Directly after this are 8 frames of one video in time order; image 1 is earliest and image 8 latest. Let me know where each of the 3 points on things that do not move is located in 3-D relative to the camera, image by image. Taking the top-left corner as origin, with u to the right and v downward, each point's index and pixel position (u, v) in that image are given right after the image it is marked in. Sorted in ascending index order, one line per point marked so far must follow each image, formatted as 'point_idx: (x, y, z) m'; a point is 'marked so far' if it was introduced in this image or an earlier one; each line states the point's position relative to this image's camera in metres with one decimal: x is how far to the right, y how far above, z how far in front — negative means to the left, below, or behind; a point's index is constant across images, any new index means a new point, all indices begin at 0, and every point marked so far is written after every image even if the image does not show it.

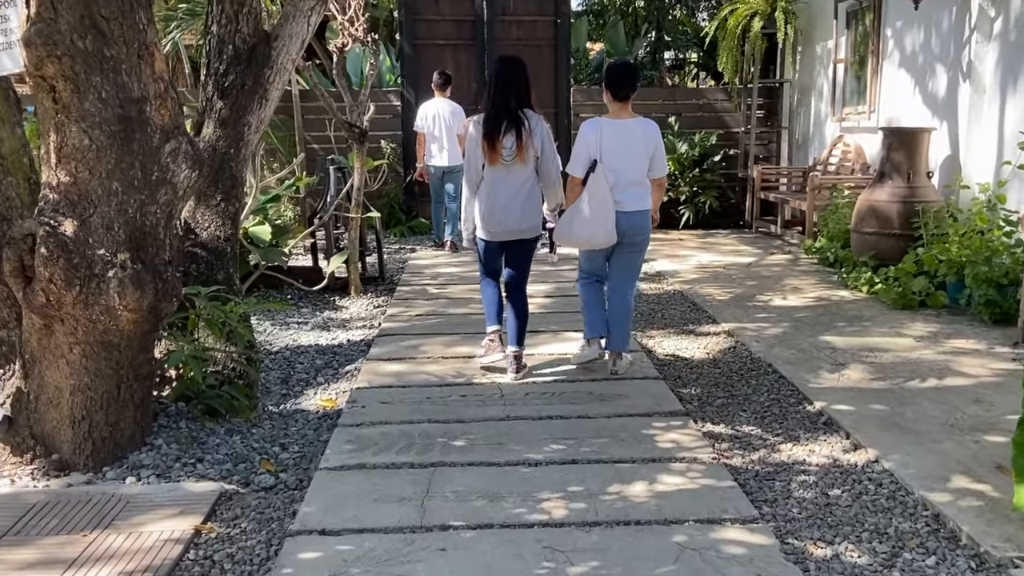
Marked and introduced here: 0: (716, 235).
0: (+2.1, +0.6, +8.4) m
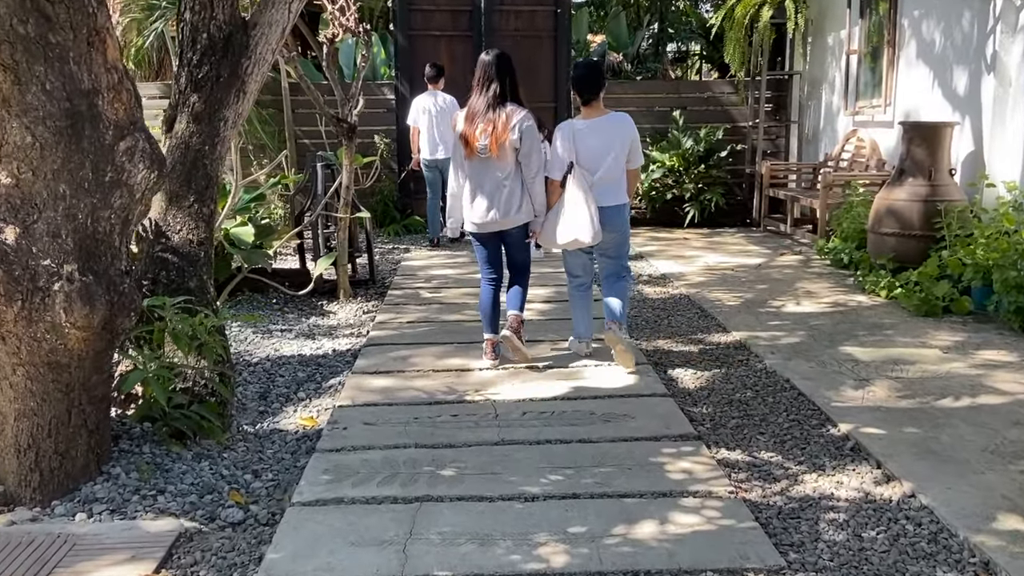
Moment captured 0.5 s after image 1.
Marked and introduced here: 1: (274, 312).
0: (+2.1, +0.6, +8.1) m
1: (-1.6, -0.2, +5.4) m
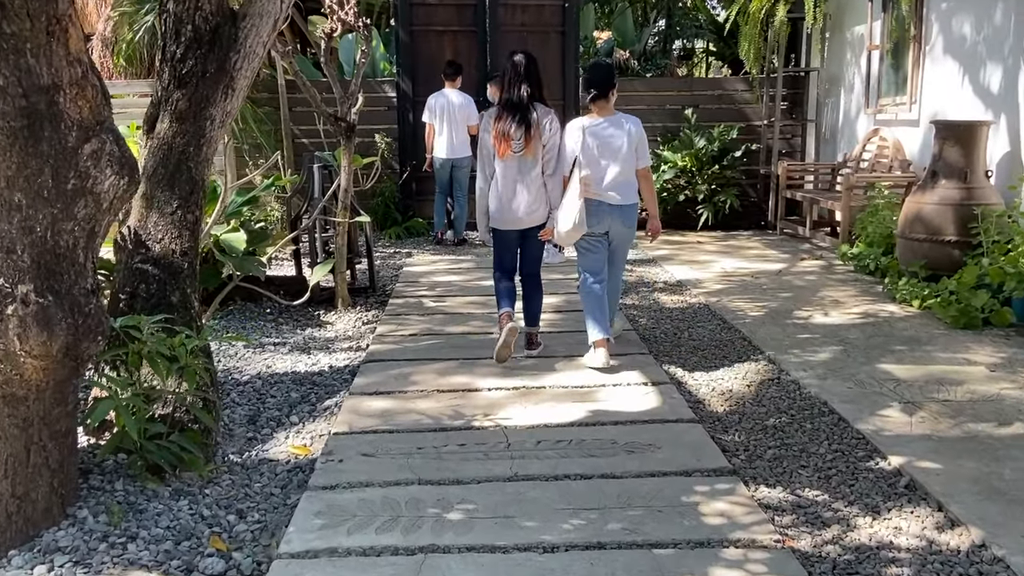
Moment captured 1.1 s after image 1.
0: (+2.2, +0.5, +7.7) m
1: (-1.6, -0.2, +5.1) m
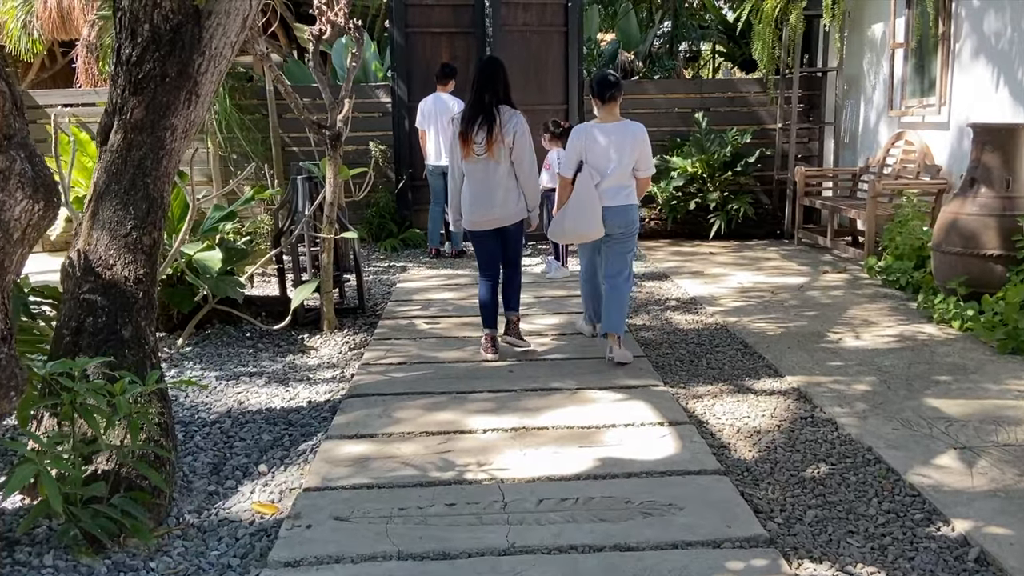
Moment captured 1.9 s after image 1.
0: (+2.2, +0.4, +7.3) m
1: (-1.6, -0.4, +4.7) m
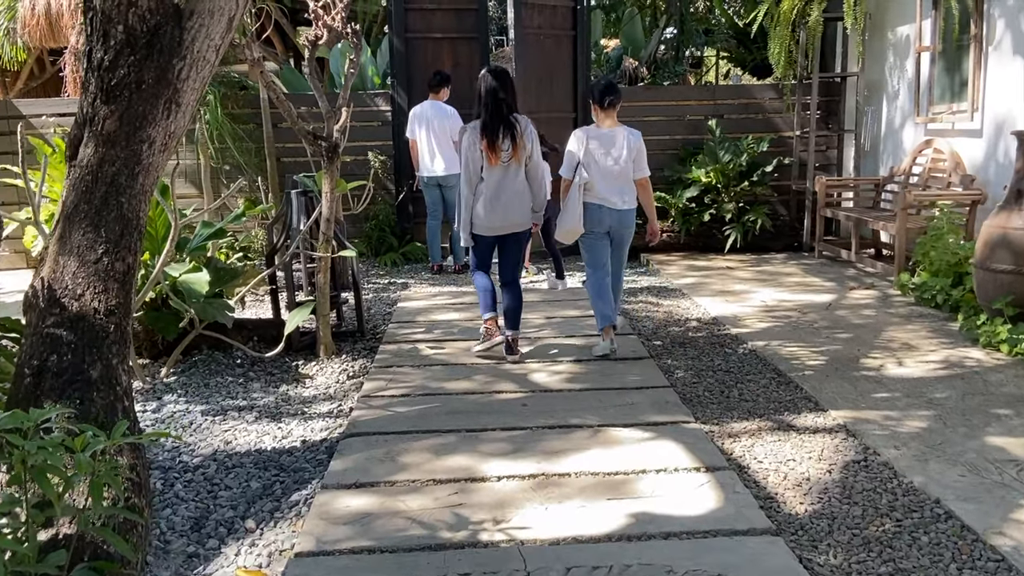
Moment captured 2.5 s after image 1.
0: (+2.3, +0.2, +7.0) m
1: (-1.5, -0.5, +4.3) m
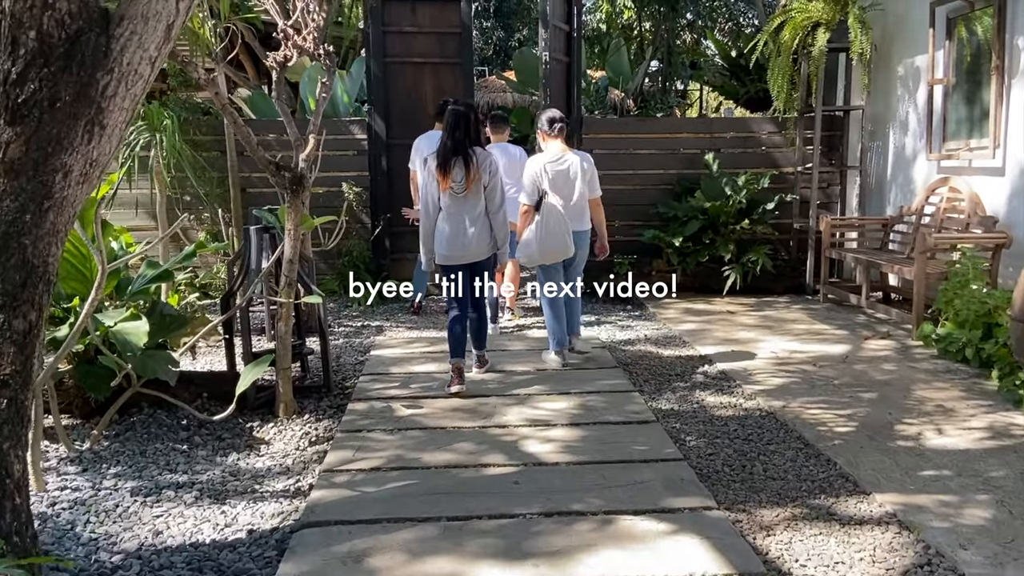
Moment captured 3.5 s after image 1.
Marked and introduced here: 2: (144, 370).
0: (+2.1, -0.1, +6.5) m
1: (-1.6, -0.7, +3.7) m
2: (-1.7, -0.4, +3.7) m
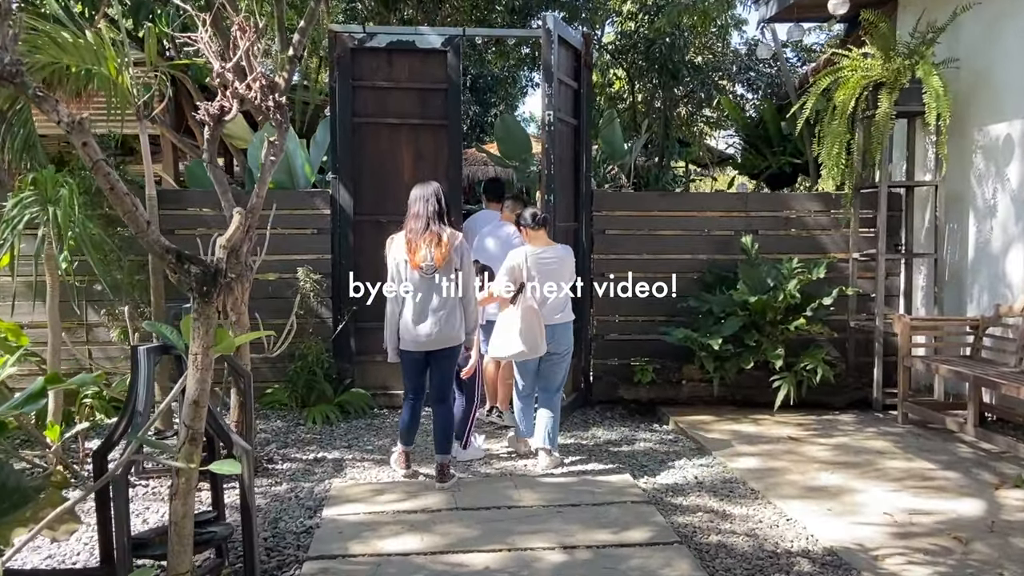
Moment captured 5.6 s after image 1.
0: (+2.1, -0.9, +5.1) m
1: (-1.5, -1.2, +2.2) m
2: (-1.6, -0.9, +2.2) m
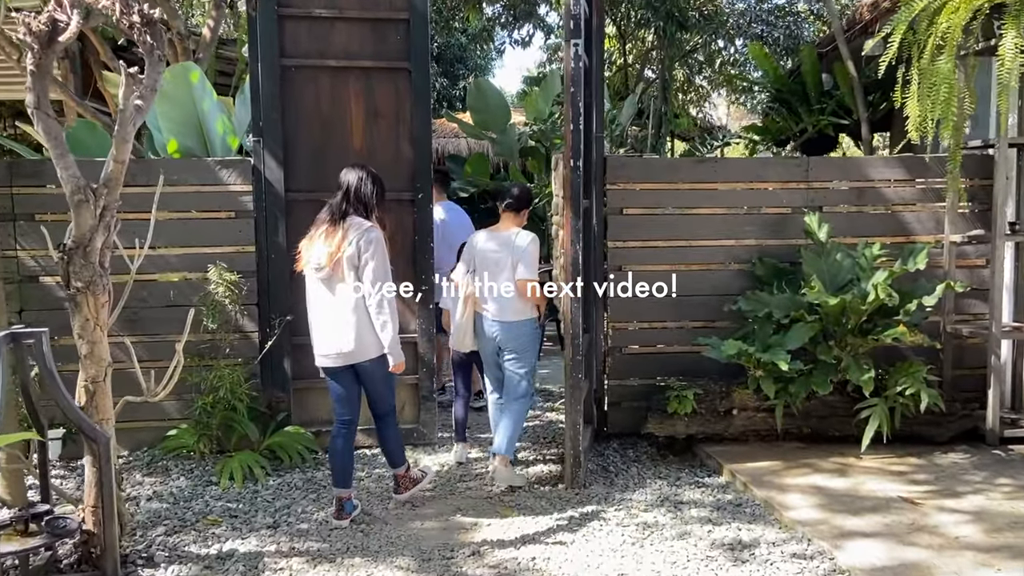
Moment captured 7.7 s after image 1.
0: (+2.1, -0.9, +3.7) m
1: (-1.4, -1.3, +0.6) m
2: (-1.5, -1.0, +0.6) m
